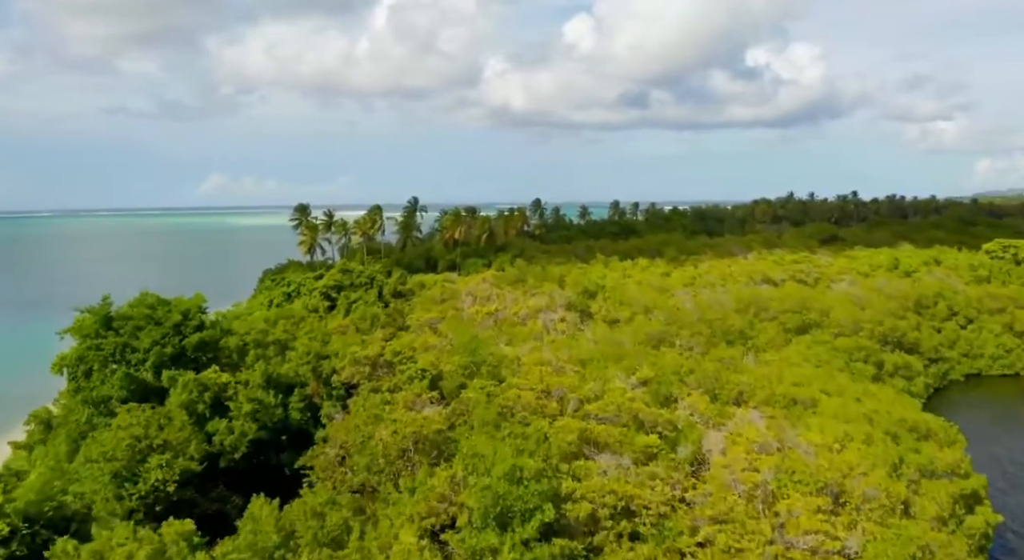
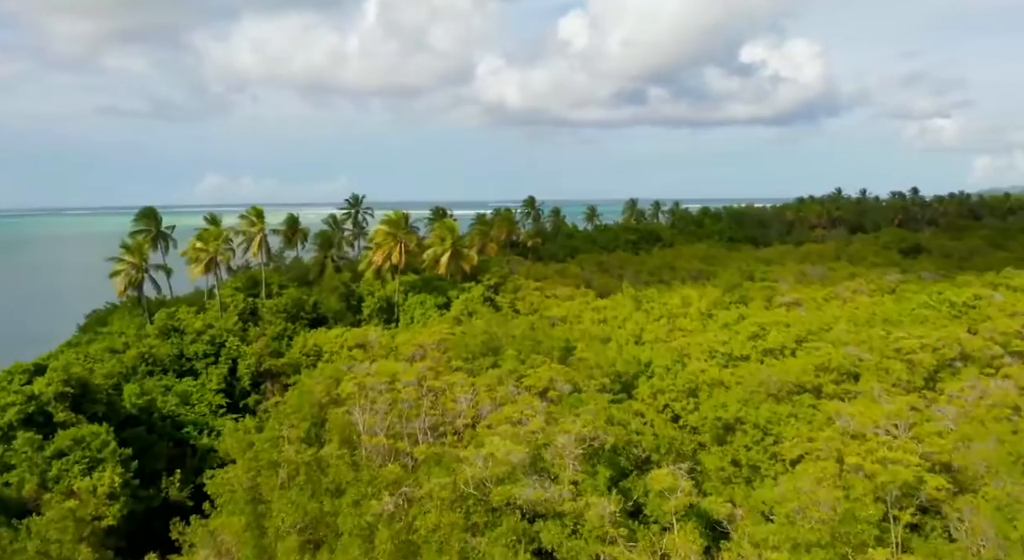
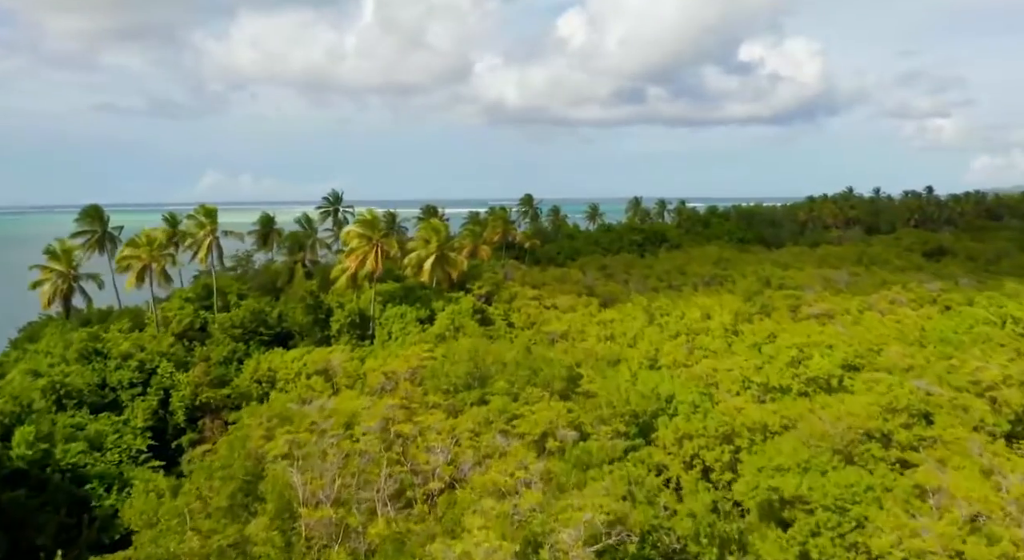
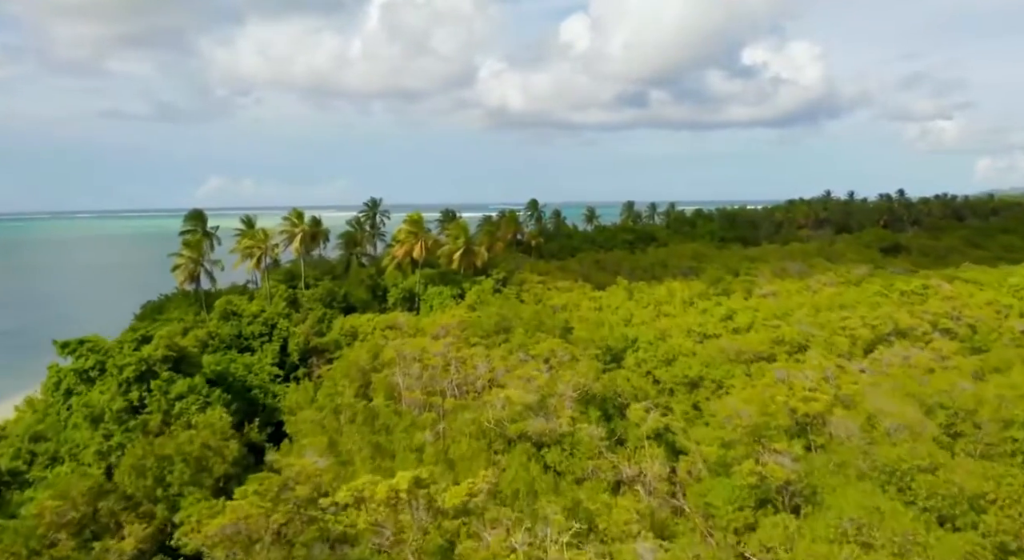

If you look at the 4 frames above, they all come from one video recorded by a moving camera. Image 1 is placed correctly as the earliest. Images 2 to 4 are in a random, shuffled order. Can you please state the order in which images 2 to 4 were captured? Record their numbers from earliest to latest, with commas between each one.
4, 2, 3
